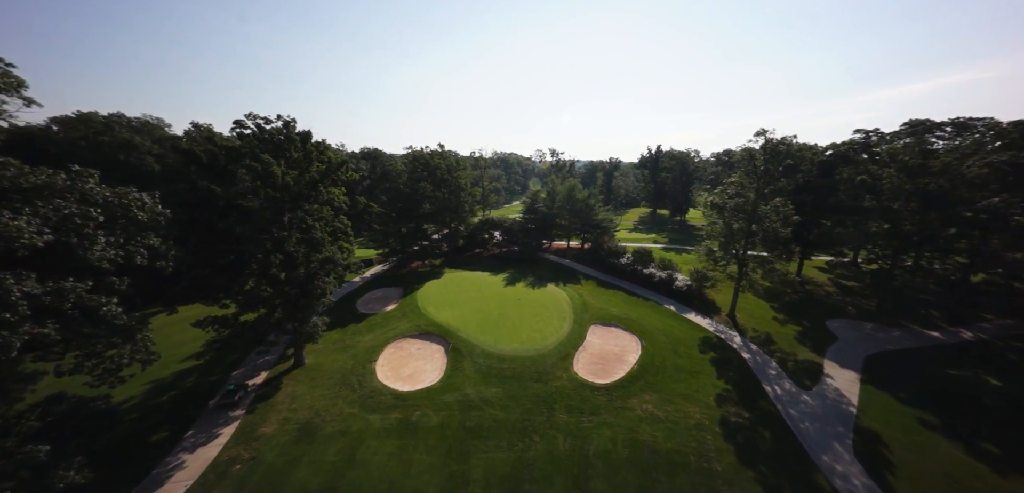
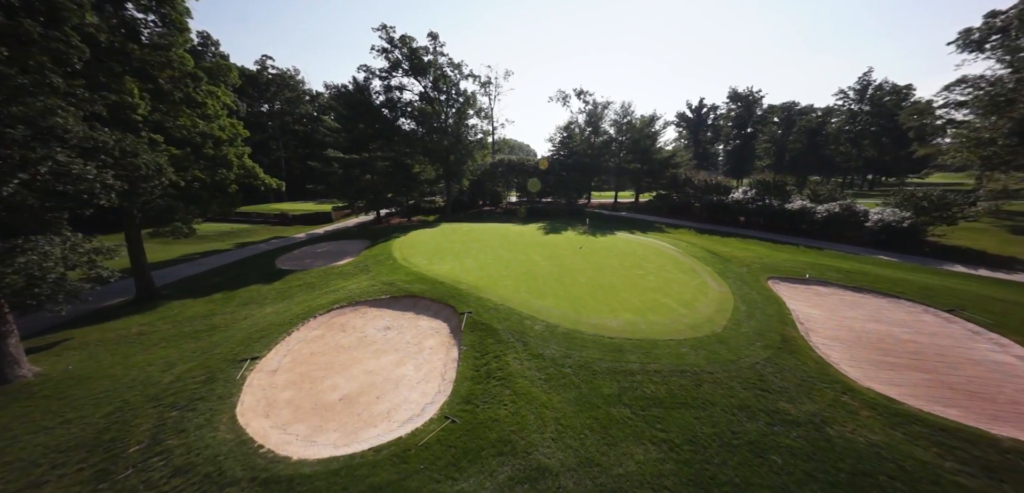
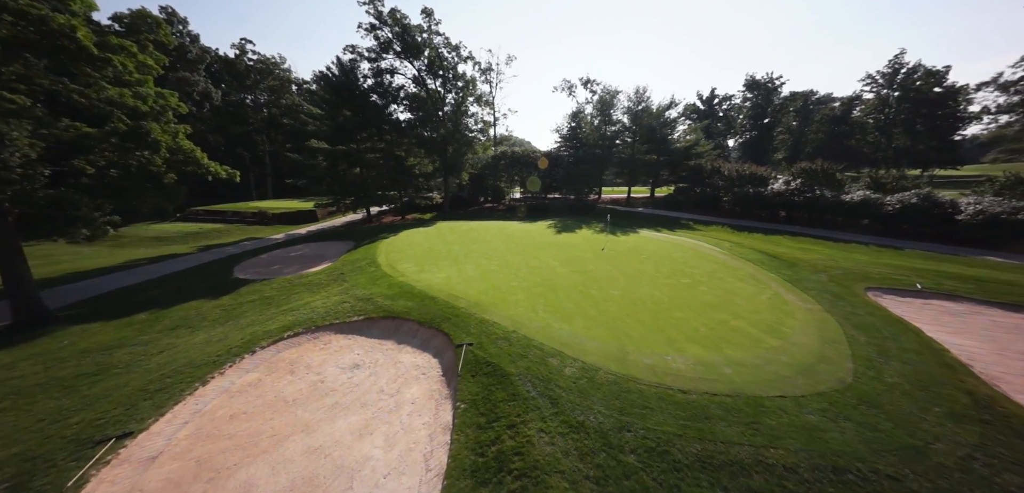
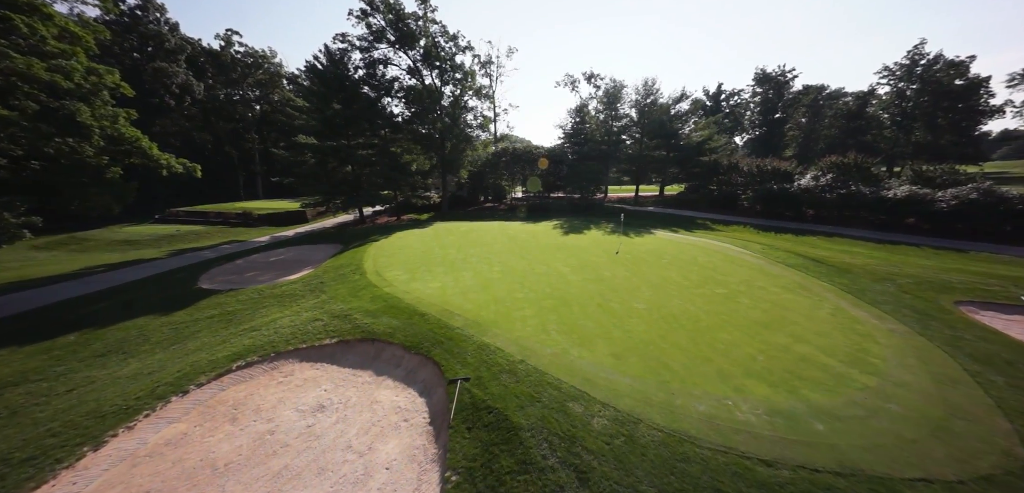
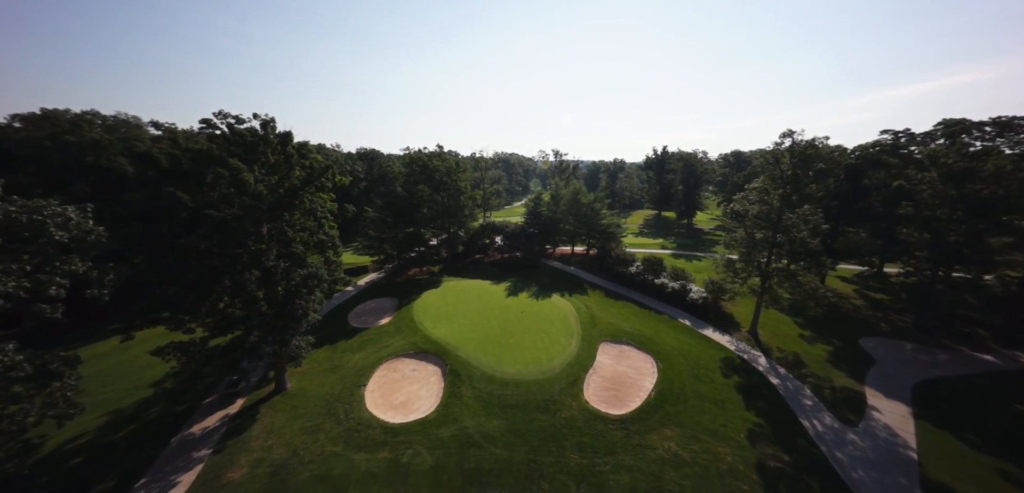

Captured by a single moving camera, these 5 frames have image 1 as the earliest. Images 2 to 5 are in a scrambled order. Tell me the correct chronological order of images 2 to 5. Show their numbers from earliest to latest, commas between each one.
5, 2, 3, 4
